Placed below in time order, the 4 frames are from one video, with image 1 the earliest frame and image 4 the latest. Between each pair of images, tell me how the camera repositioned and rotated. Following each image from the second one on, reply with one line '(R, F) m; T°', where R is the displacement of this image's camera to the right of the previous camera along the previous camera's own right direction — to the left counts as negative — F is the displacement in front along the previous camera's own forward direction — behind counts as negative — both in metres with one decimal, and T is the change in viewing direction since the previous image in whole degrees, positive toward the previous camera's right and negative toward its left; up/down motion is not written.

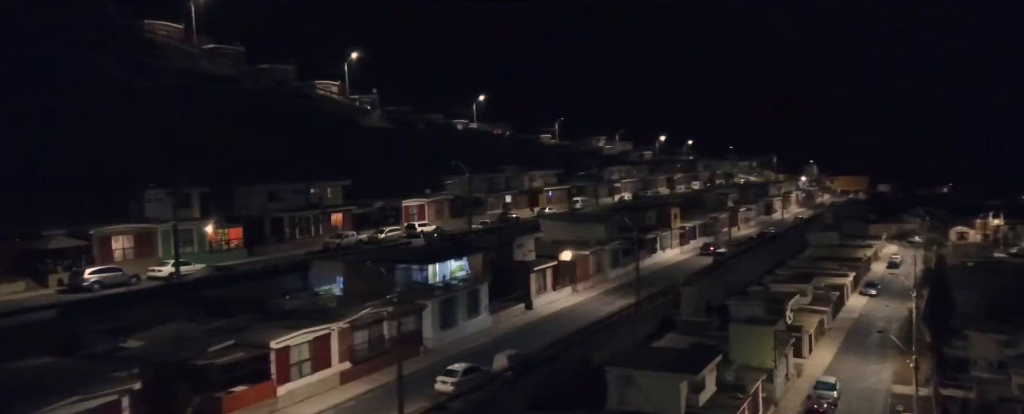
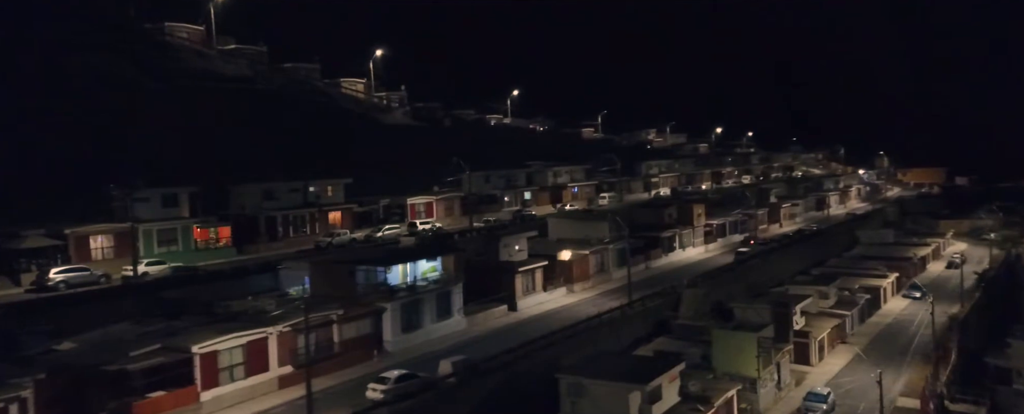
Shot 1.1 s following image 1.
(+2.1, +0.3) m; -6°
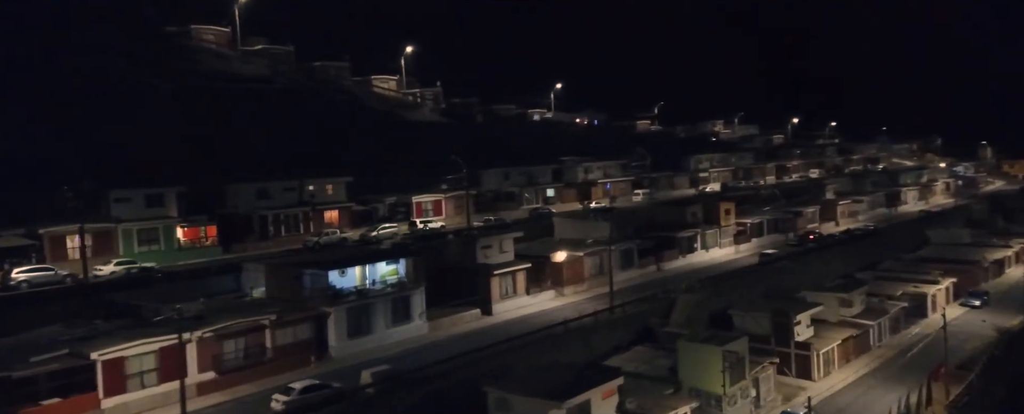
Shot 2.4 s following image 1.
(+2.9, +0.5) m; -9°
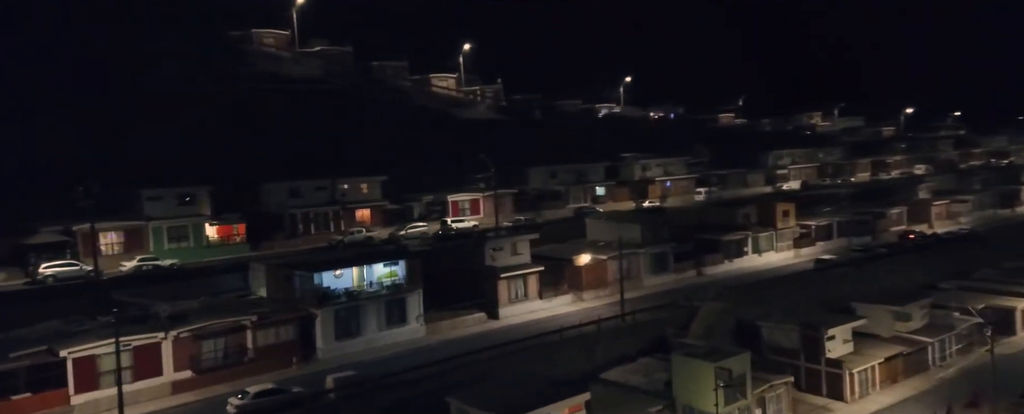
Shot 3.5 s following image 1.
(+2.6, +0.5) m; -10°
